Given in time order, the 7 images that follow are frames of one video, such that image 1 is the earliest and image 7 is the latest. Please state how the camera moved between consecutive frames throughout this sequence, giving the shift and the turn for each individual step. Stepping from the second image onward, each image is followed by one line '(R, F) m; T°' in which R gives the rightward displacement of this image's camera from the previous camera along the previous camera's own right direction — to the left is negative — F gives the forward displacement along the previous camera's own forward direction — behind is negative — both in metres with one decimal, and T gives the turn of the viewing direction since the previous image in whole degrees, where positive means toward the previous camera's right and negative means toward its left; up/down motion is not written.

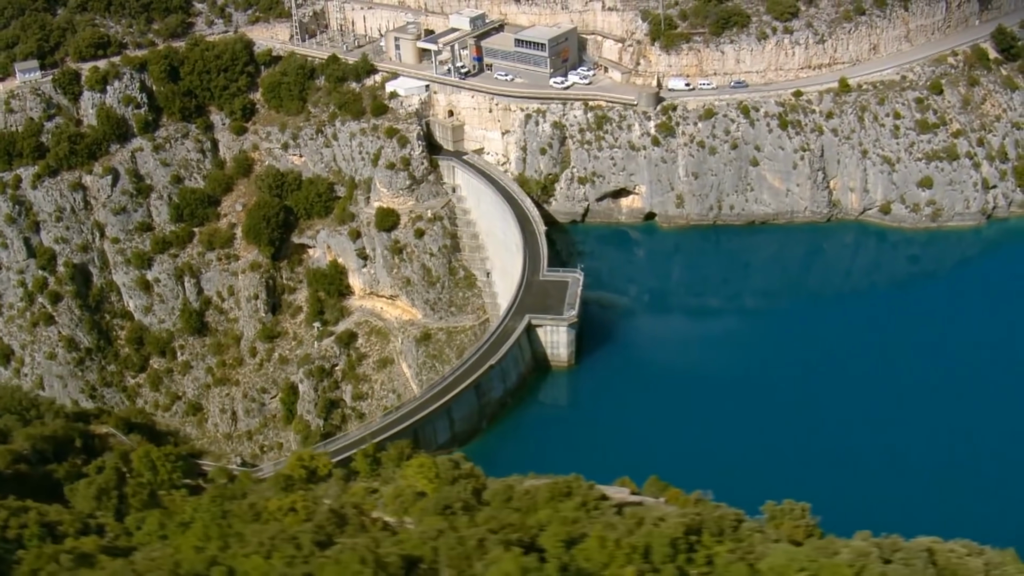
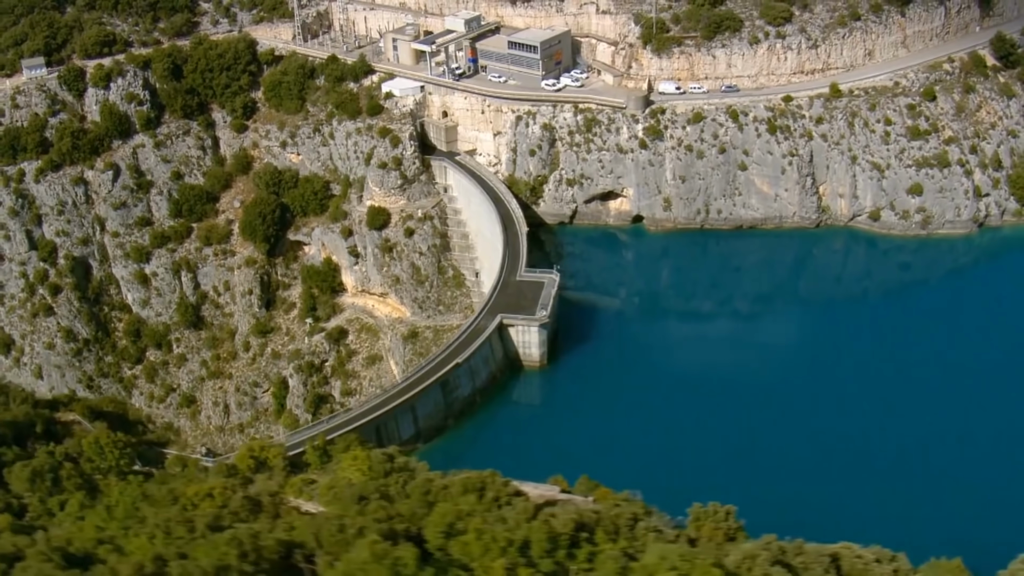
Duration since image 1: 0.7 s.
(+2.4, -0.3) m; -2°
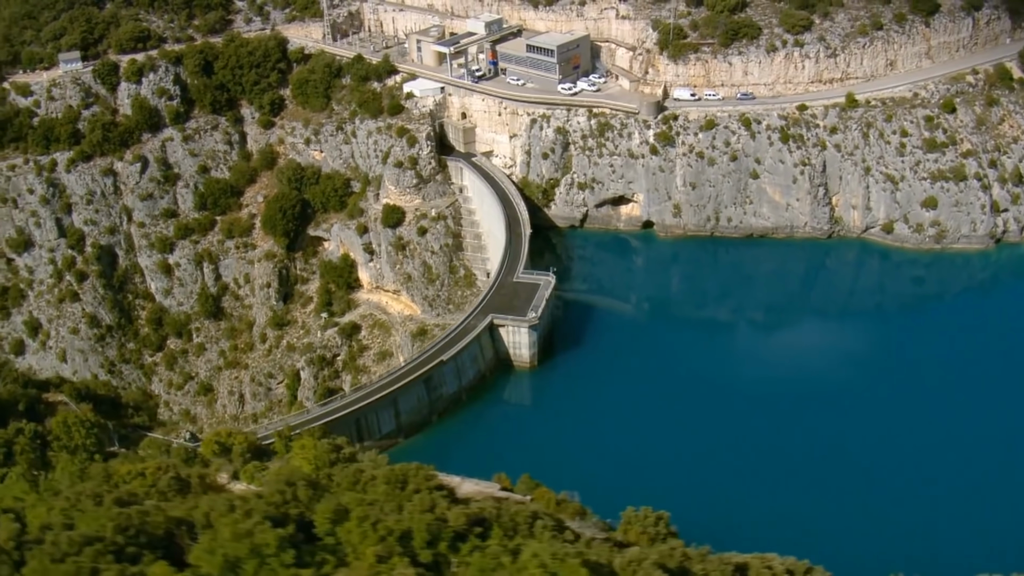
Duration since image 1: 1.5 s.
(+2.8, -0.2) m; -4°
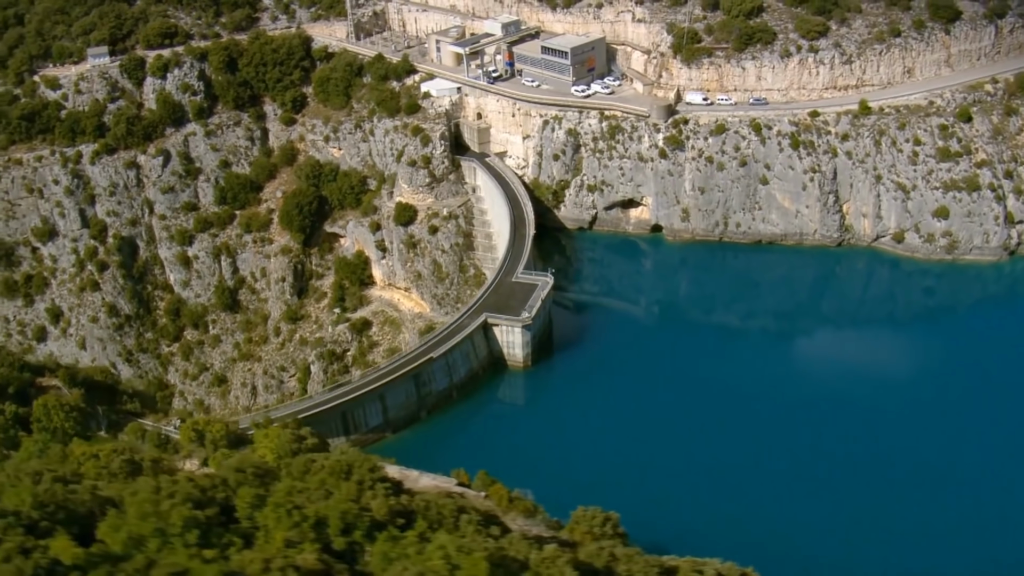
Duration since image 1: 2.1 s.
(+2.1, -0.1) m; -3°
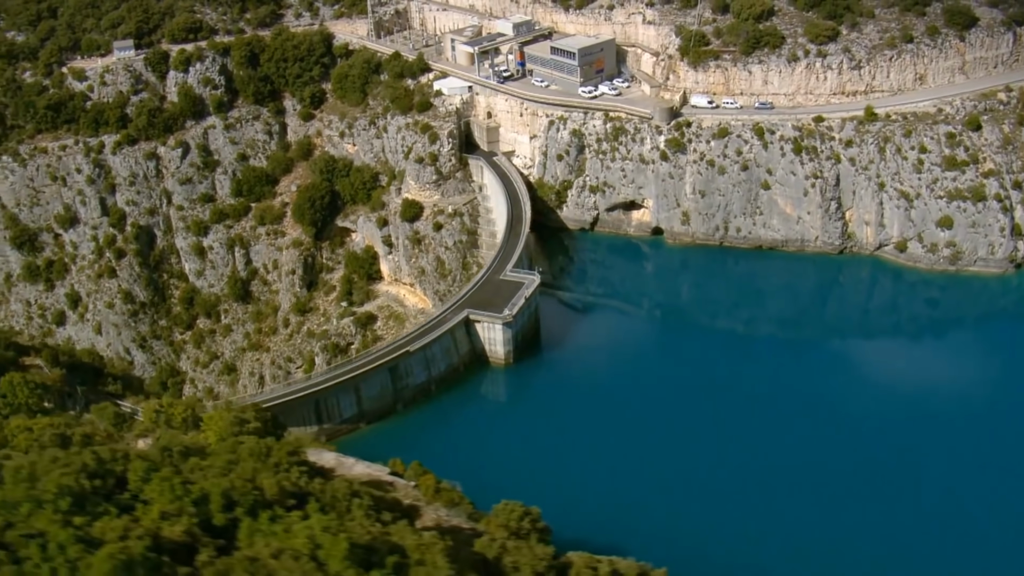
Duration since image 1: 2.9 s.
(+2.9, -0.1) m; -3°
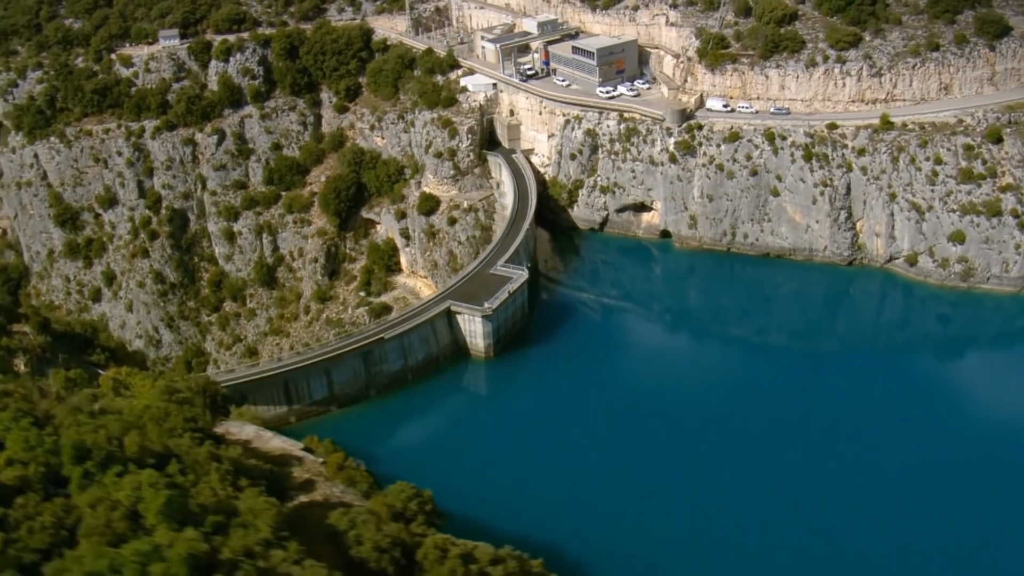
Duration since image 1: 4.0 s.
(+4.3, +0.1) m; -5°
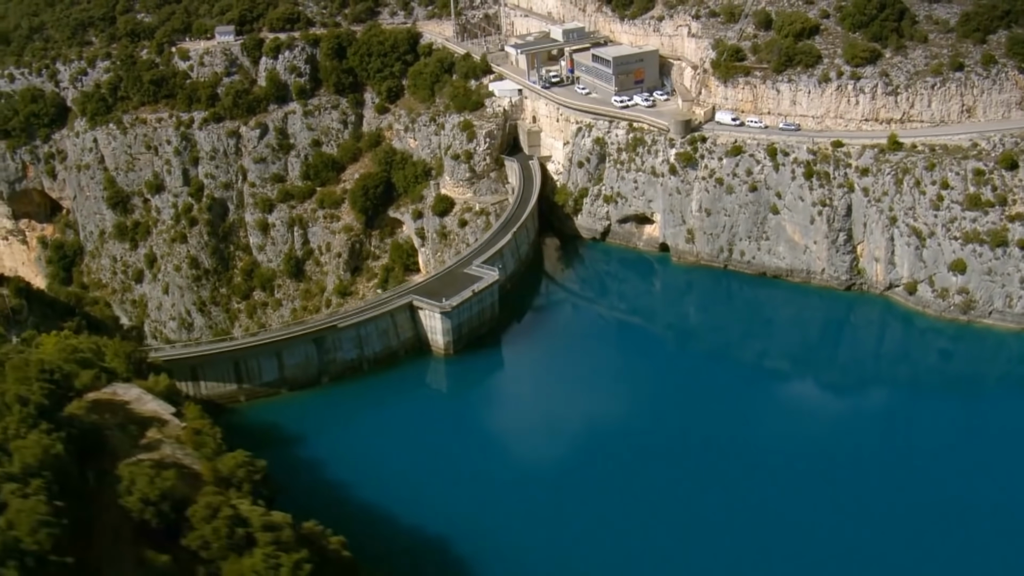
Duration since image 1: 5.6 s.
(+6.4, +0.5) m; -7°
